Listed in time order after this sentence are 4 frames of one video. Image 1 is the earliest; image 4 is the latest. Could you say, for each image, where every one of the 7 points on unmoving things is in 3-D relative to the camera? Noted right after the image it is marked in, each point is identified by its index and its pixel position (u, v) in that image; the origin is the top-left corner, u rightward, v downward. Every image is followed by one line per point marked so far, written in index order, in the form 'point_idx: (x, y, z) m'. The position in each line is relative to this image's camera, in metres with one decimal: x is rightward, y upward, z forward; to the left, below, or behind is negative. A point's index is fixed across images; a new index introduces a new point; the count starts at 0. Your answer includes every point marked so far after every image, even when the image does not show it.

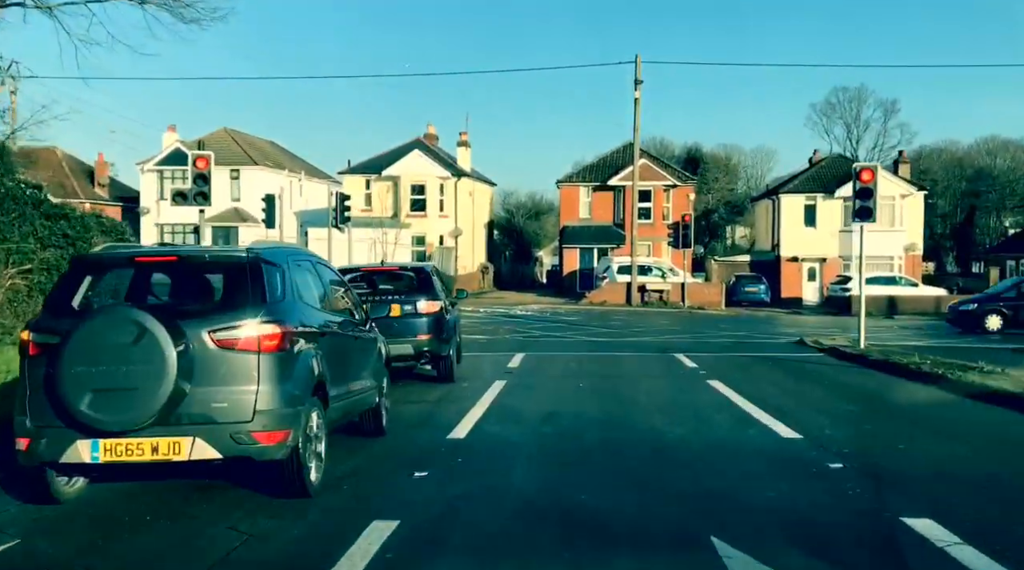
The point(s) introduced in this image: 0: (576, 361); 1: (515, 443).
0: (+1.1, -1.3, +17.9) m
1: (0.0, -1.4, +9.4) m
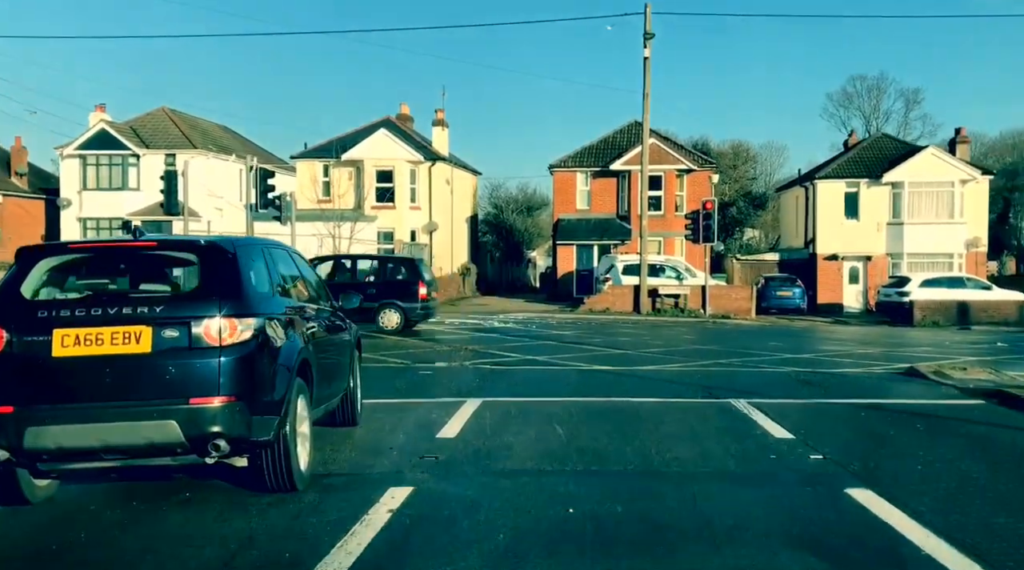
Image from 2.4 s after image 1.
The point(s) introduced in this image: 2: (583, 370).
0: (+0.5, -1.3, +10.1) m
1: (-0.5, -1.4, +1.6) m
2: (+1.1, -1.3, +16.0) m
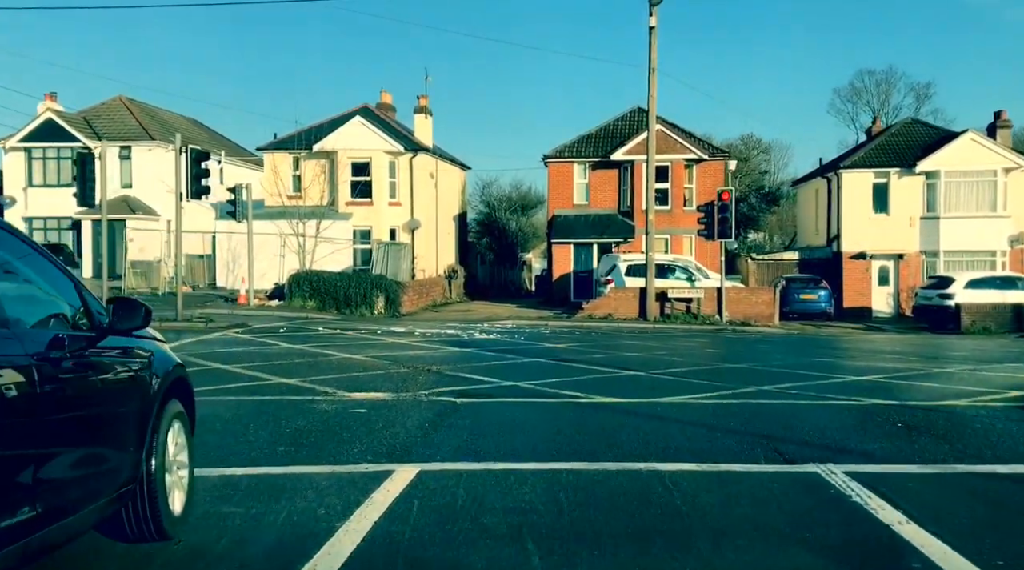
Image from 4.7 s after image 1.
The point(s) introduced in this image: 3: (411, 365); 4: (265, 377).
0: (+0.2, -1.3, +5.7) m
1: (-0.8, -1.3, -2.8) m
2: (+0.8, -1.3, +11.6) m
3: (-1.4, -1.1, +15.1) m
4: (-3.2, -1.2, +13.6) m
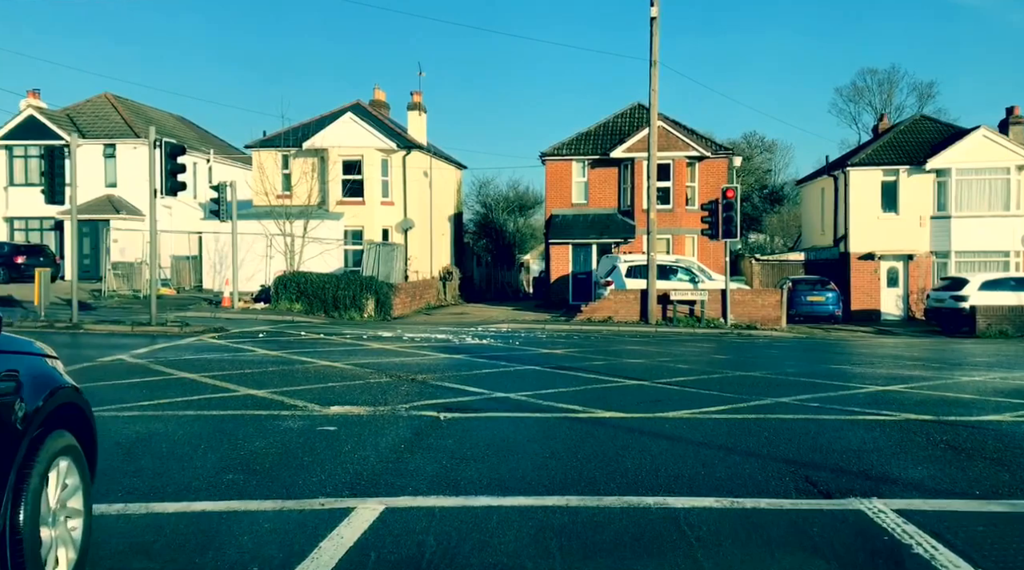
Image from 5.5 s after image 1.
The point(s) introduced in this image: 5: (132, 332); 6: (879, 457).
0: (+0.1, -1.3, +4.4) m
1: (-0.9, -1.3, -4.0) m
2: (+0.7, -1.3, +10.4) m
3: (-1.5, -1.2, +13.9) m
4: (-3.3, -1.2, +12.4) m
5: (-7.1, -0.9, +19.7) m
6: (+2.7, -1.3, +7.7) m
